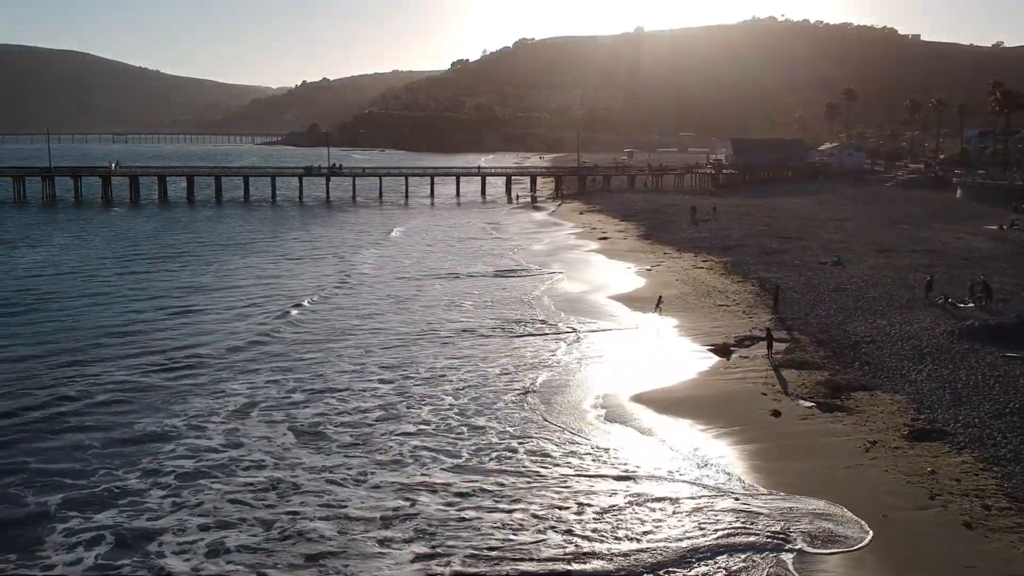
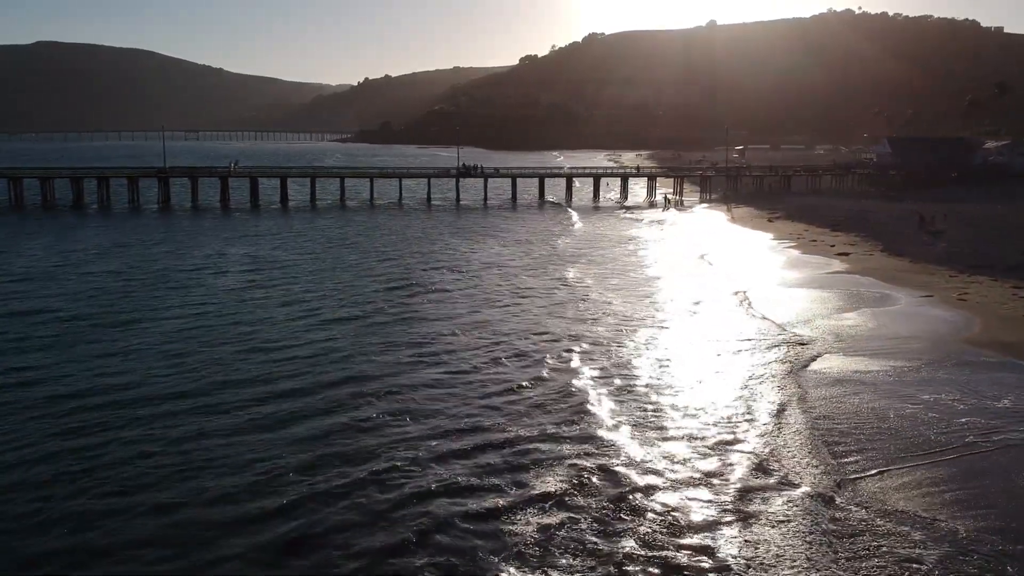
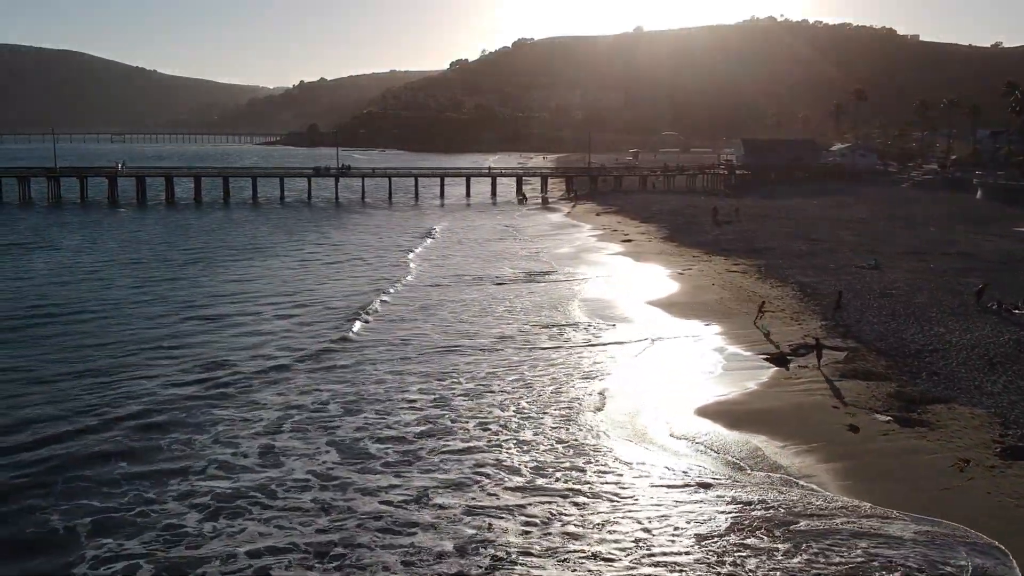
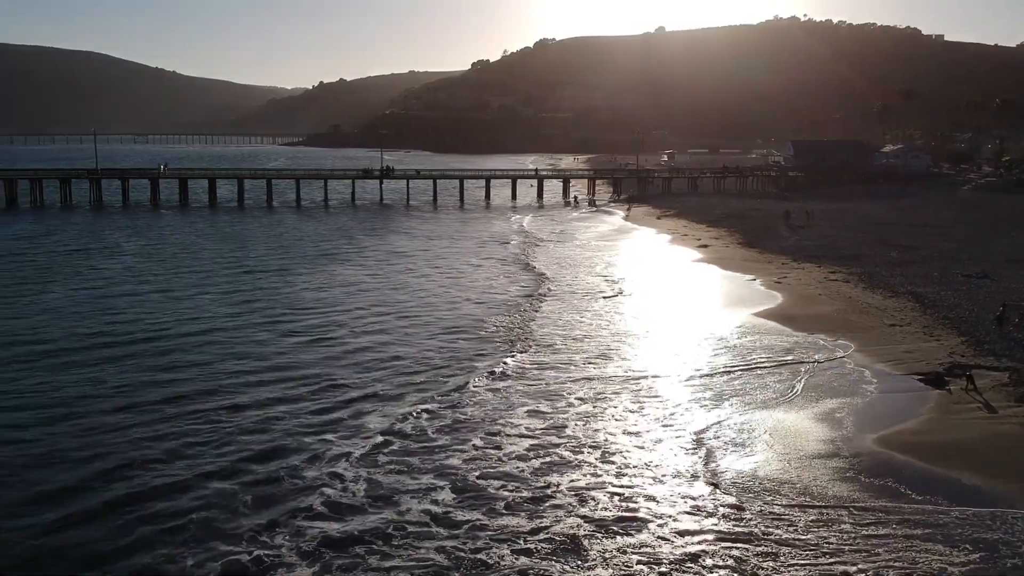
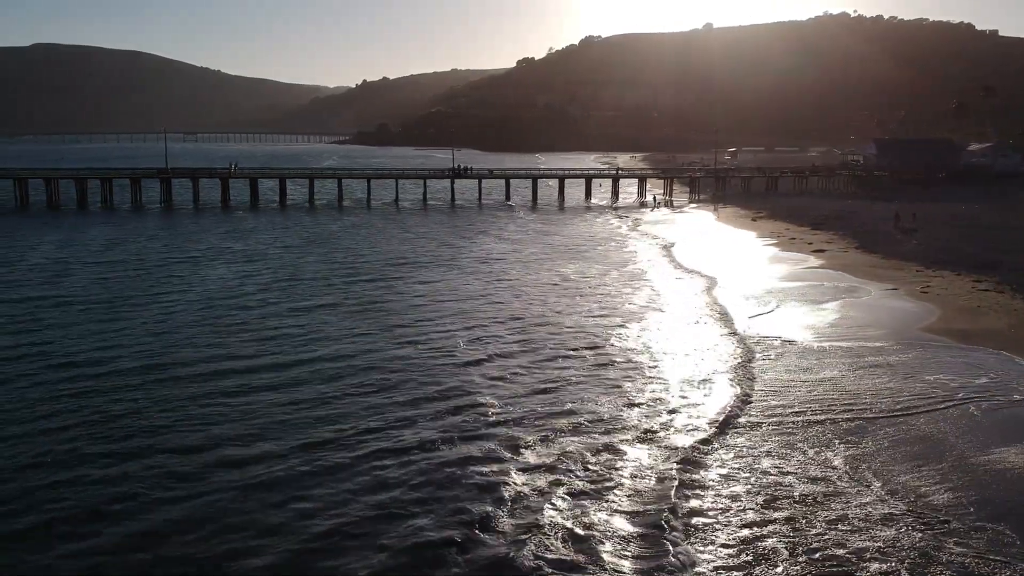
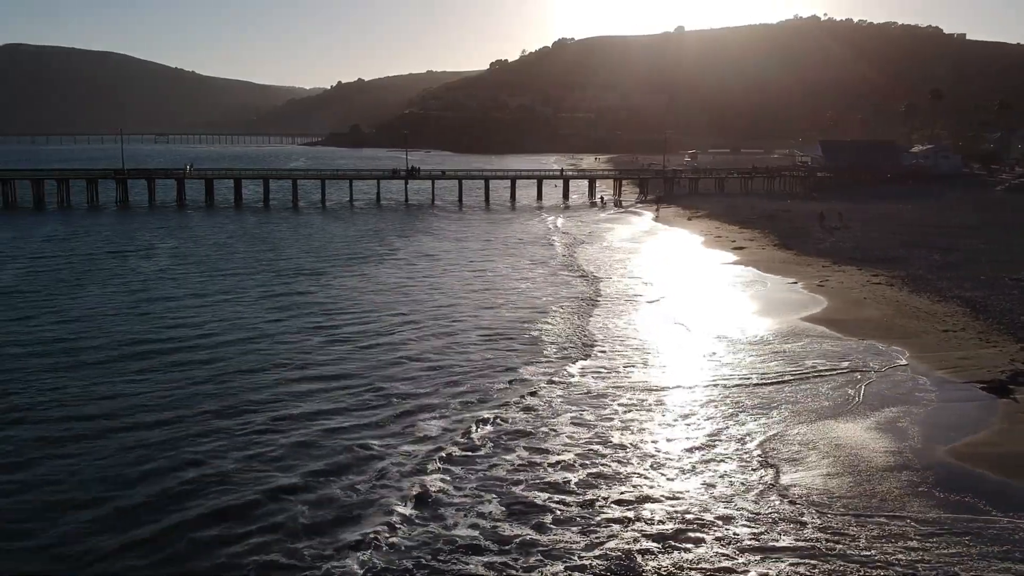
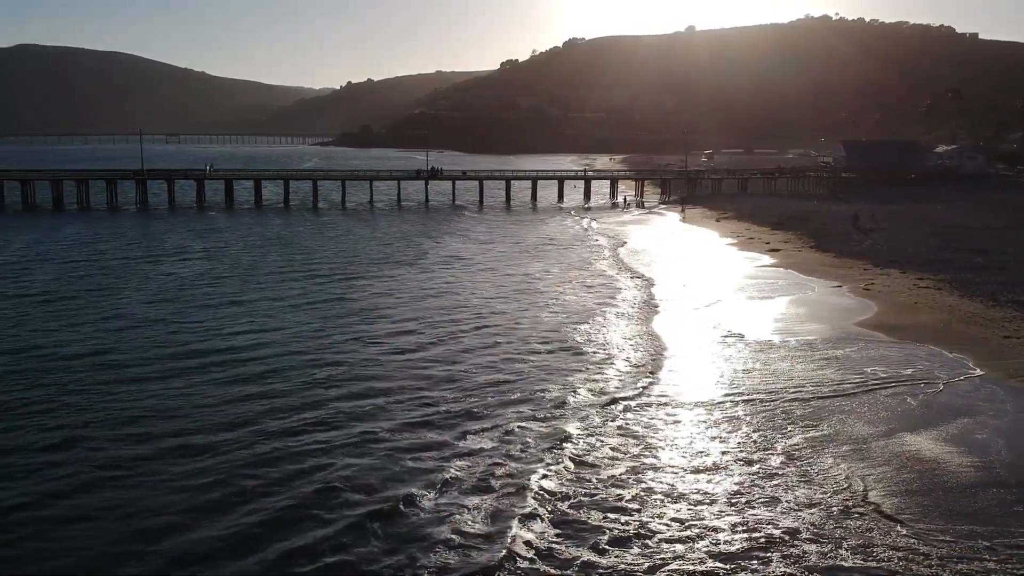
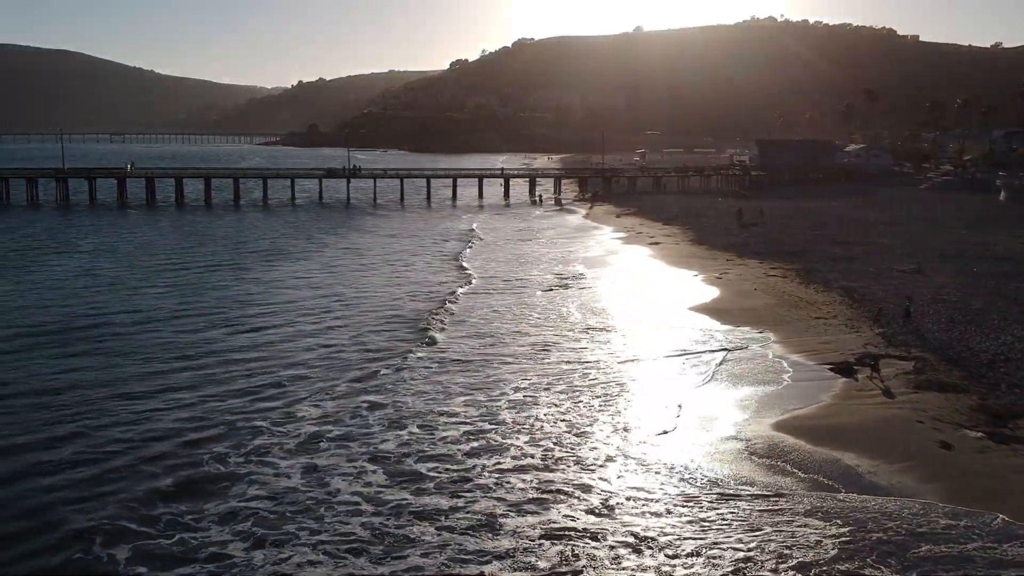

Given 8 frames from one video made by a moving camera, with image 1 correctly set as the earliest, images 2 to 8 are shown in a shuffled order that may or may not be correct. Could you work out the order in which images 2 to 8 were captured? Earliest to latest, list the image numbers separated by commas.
3, 8, 4, 6, 7, 5, 2
